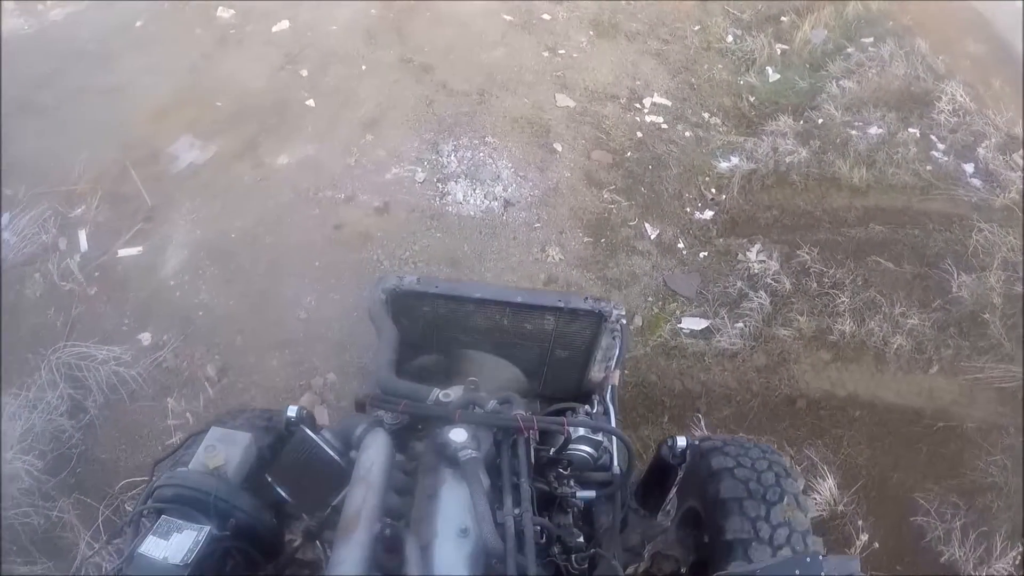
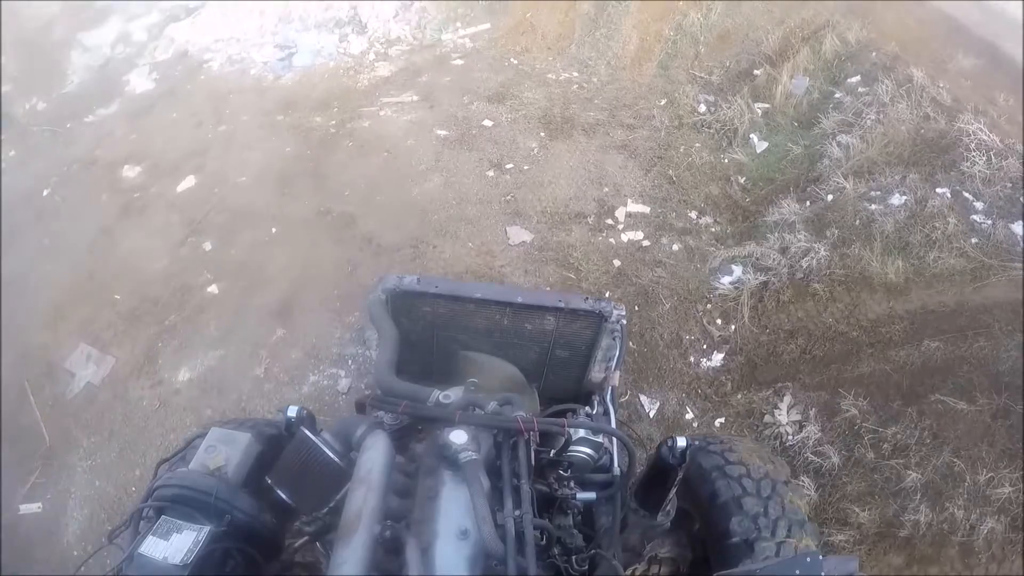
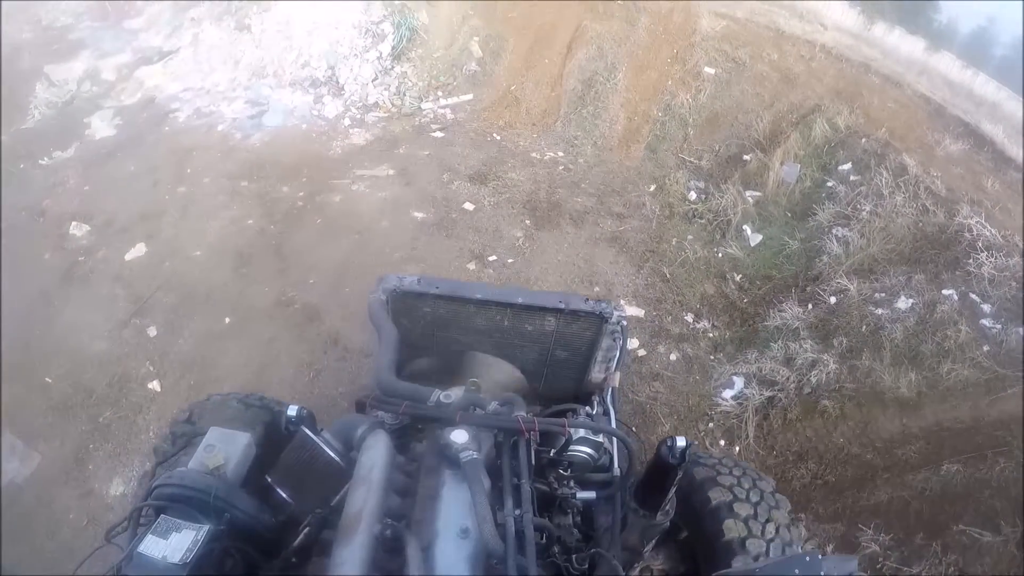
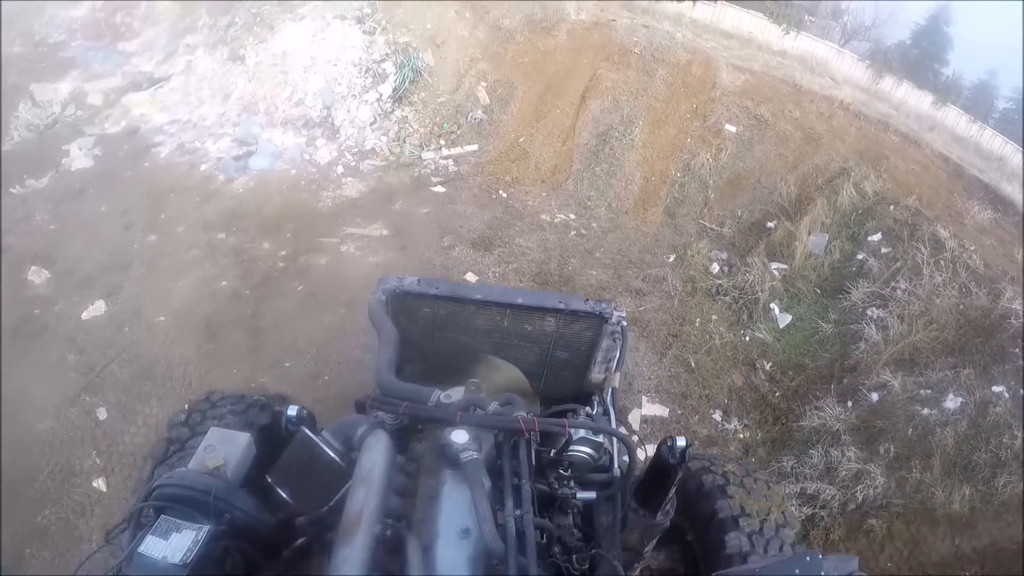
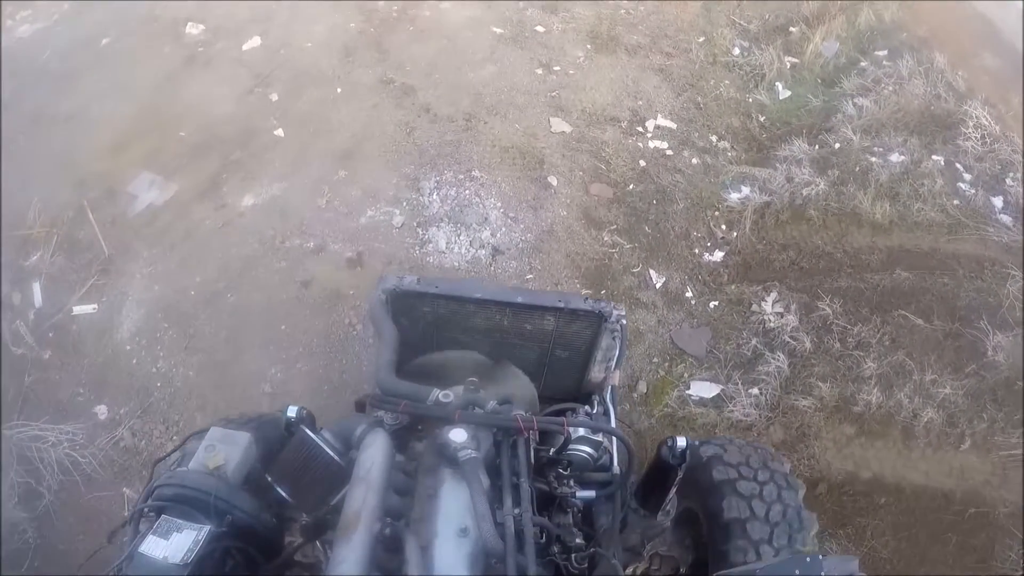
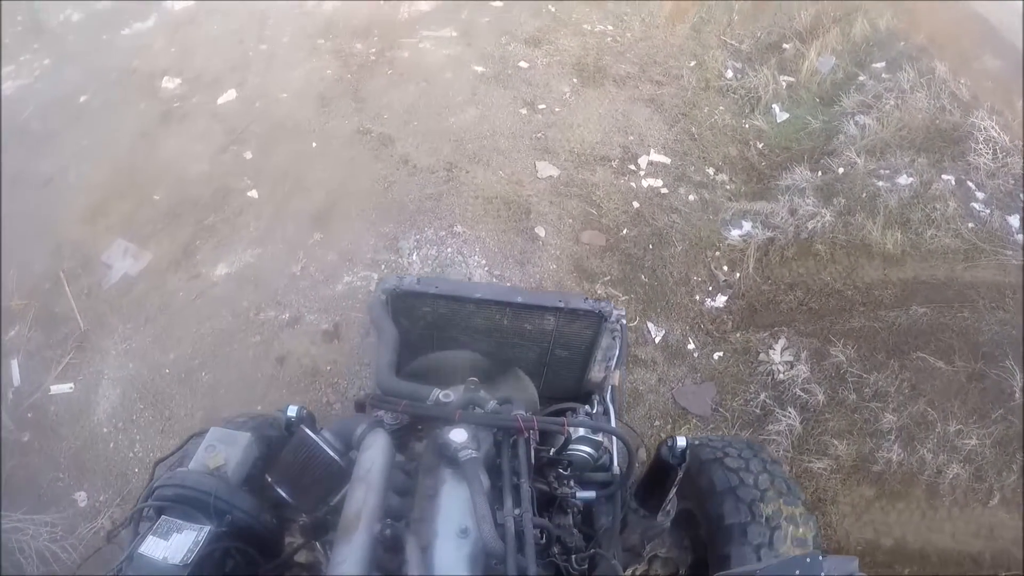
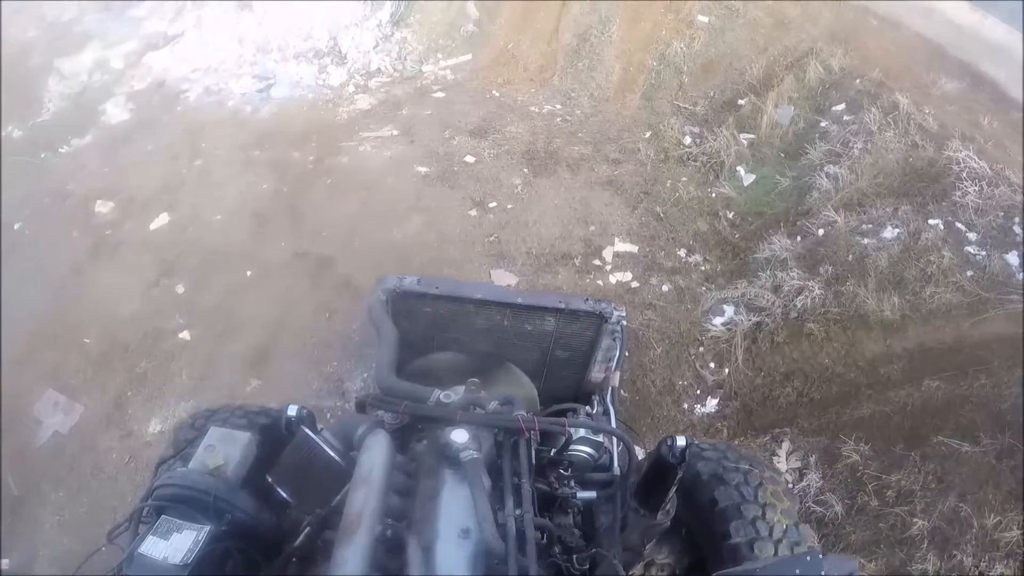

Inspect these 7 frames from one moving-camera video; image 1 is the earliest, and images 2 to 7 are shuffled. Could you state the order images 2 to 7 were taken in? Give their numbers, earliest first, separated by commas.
5, 6, 2, 7, 3, 4
